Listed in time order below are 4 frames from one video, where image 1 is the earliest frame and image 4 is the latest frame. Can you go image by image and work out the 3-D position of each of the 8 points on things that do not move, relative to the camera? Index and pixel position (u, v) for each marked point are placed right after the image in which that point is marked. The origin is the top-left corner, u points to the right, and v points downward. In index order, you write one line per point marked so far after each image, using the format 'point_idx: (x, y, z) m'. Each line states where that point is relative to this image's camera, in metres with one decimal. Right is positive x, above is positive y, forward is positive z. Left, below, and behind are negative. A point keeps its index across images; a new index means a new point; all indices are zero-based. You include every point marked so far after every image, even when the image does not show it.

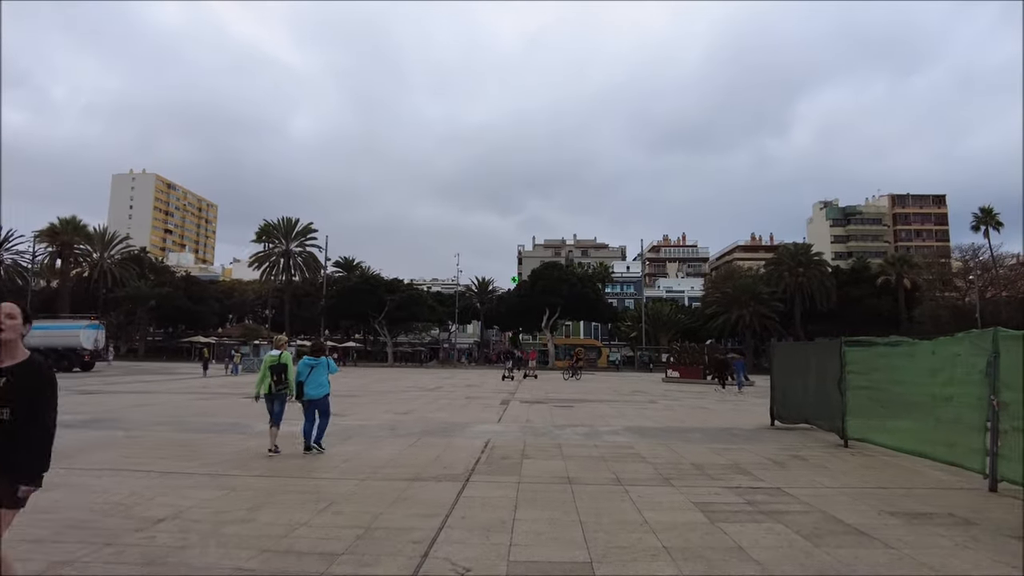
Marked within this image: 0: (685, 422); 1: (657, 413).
0: (+3.6, -2.9, +13.7) m
1: (+3.6, -3.1, +16.1) m
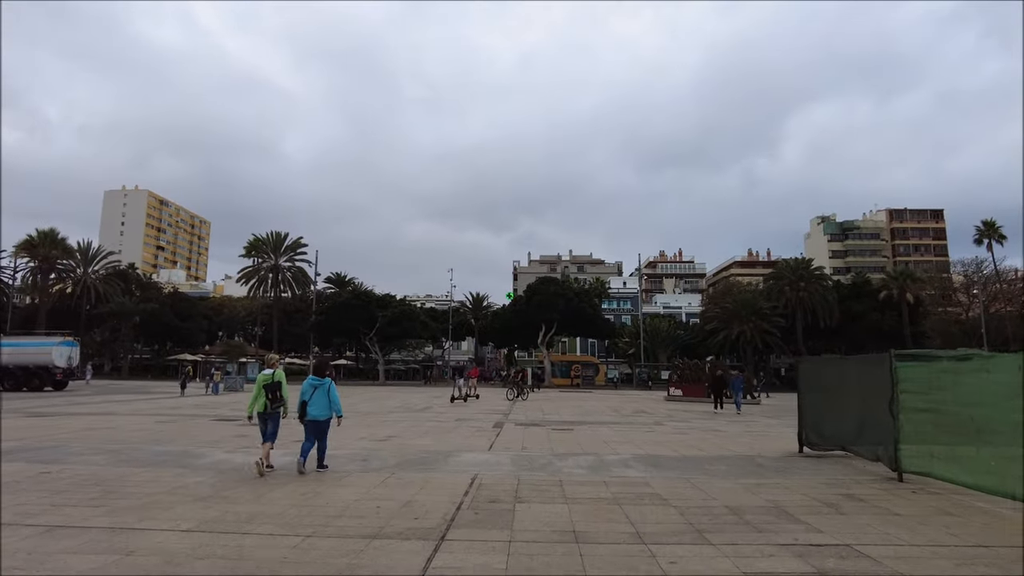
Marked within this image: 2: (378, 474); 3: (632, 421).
0: (+3.5, -3.0, +12.0) m
1: (+3.4, -3.4, +14.4) m
2: (-1.8, -2.6, +8.9) m
3: (+3.6, -4.0, +19.3) m
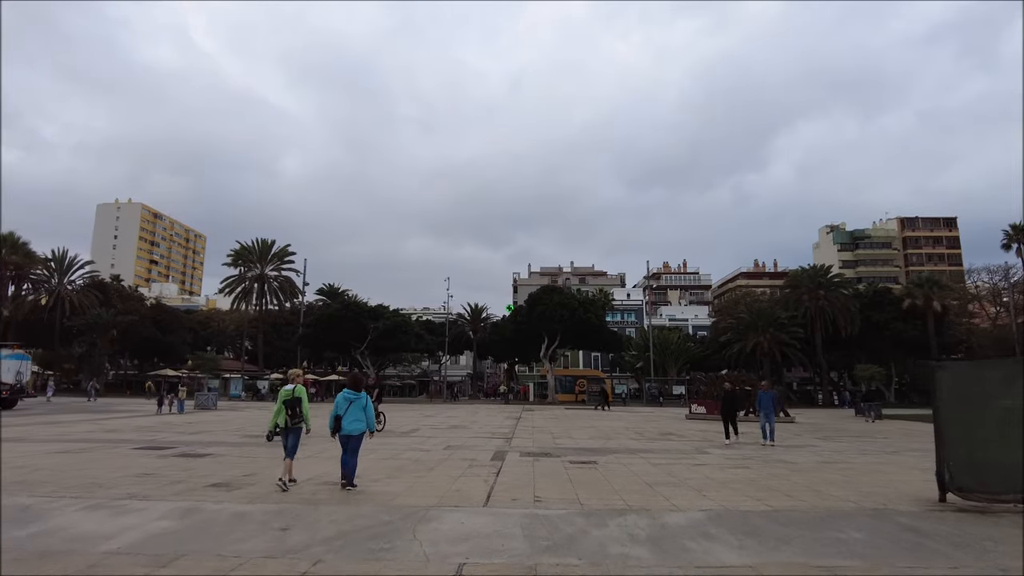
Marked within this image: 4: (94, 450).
0: (+3.6, -2.7, +8.3) m
1: (+3.5, -3.1, +10.7) m
2: (-1.7, -2.2, +5.2) m
3: (+3.7, -3.8, +15.5) m
4: (-9.0, -3.5, +14.0) m
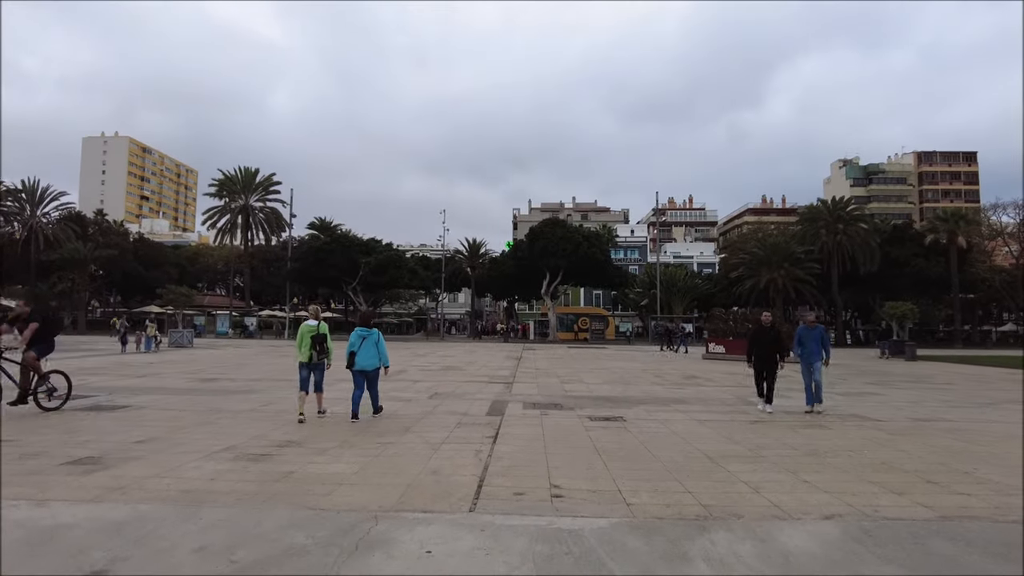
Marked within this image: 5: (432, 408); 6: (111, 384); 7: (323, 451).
0: (+3.6, -1.7, +5.4) m
1: (+3.6, -1.8, +7.8) m
2: (-1.7, -1.4, +2.2) m
3: (+3.7, -2.1, +12.7) m
4: (-9.0, -1.9, +11.1) m
5: (-1.4, -2.0, +10.5) m
6: (-8.9, -2.1, +14.4) m
7: (-2.0, -1.7, +6.7) m
